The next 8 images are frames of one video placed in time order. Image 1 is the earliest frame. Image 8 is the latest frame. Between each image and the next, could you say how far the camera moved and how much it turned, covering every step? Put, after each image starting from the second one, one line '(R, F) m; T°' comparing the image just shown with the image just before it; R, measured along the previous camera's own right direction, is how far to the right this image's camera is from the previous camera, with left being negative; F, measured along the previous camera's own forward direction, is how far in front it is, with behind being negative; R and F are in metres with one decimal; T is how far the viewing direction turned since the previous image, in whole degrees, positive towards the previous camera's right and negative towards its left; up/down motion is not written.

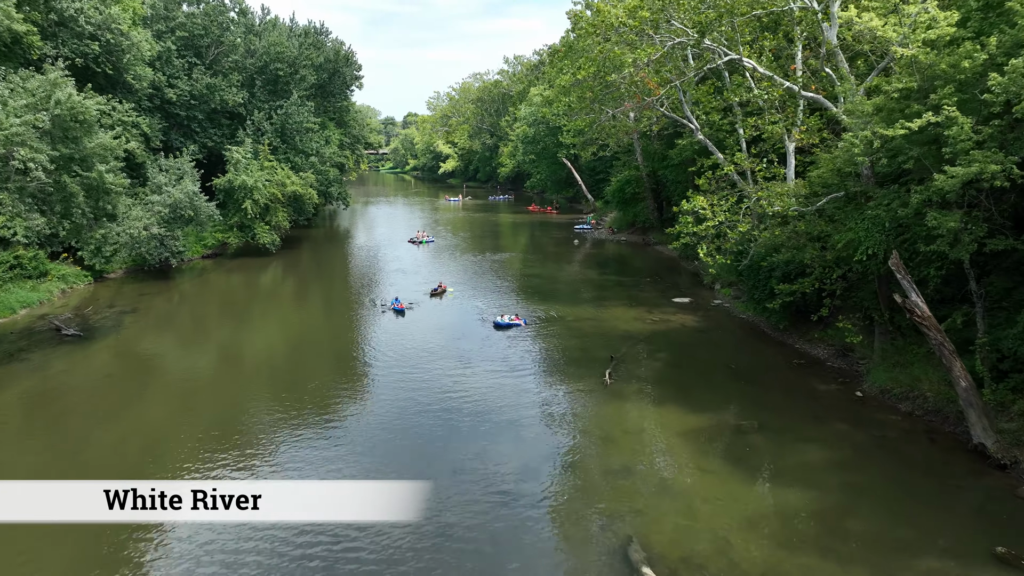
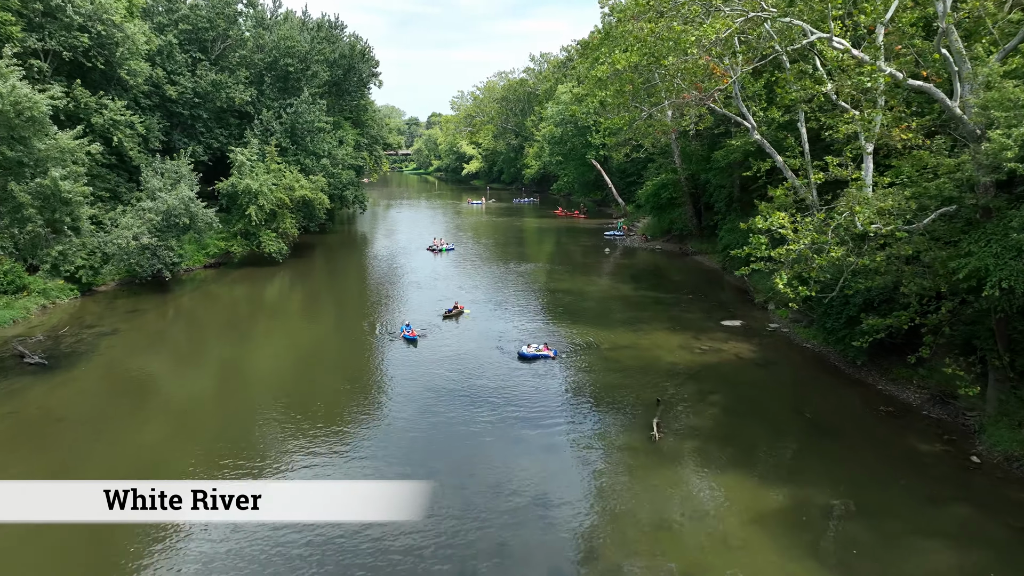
(-0.1, +3.1) m; -2°
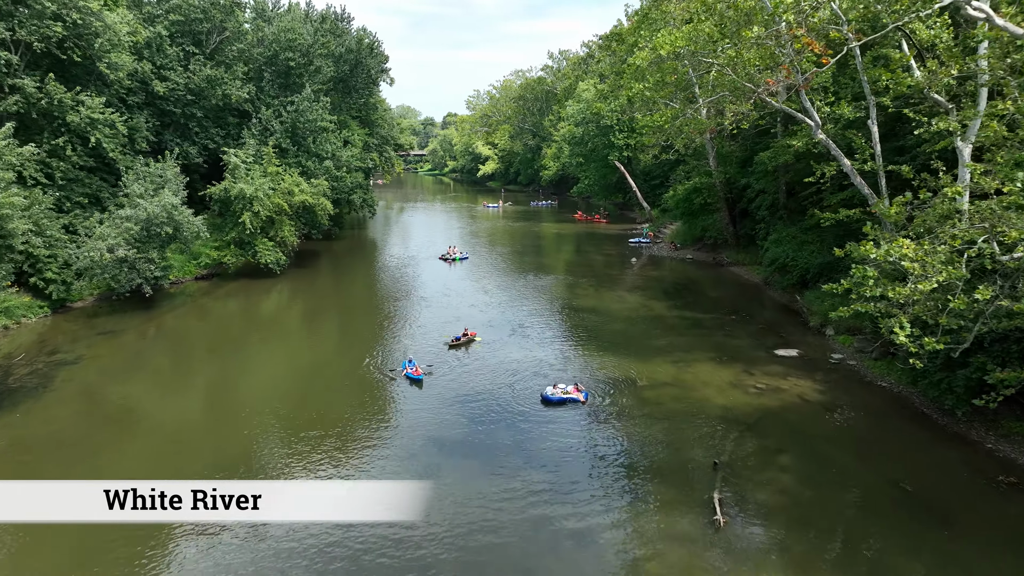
(-0.1, +3.1) m; -1°
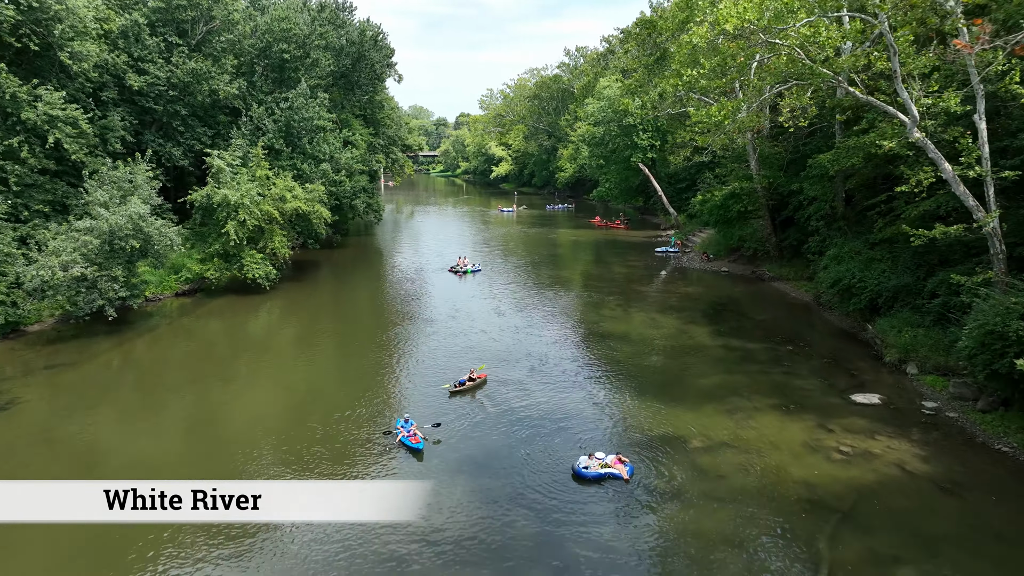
(-0.1, +3.5) m; -1°
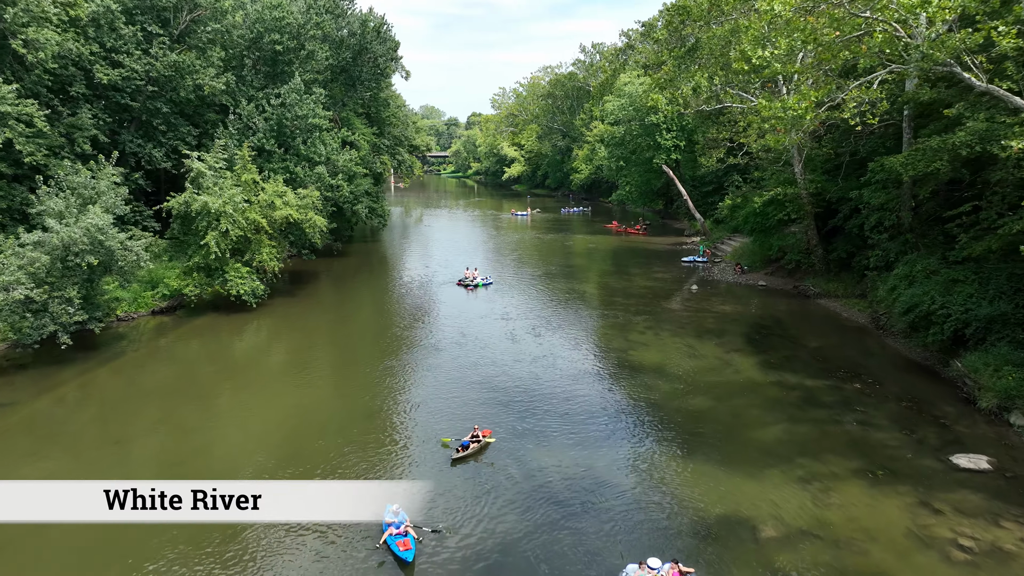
(-0.1, +3.2) m; -1°
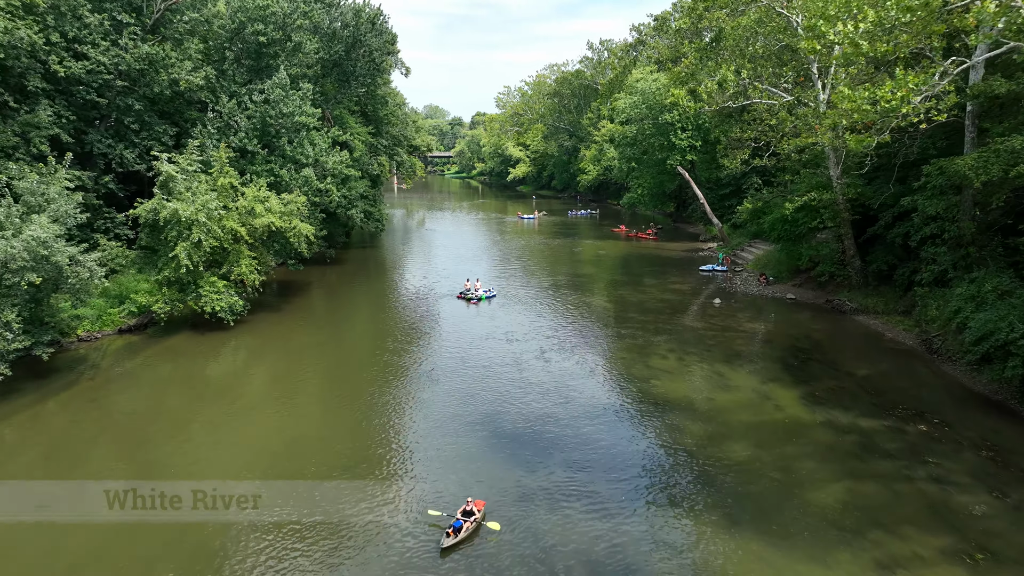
(0.0, +2.6) m; 0°
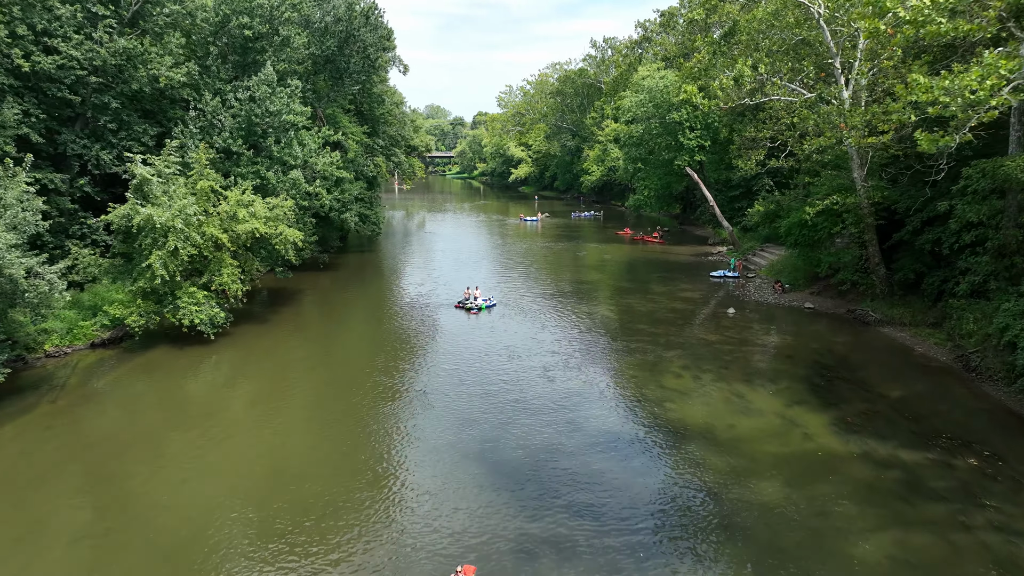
(0.0, +1.6) m; 0°
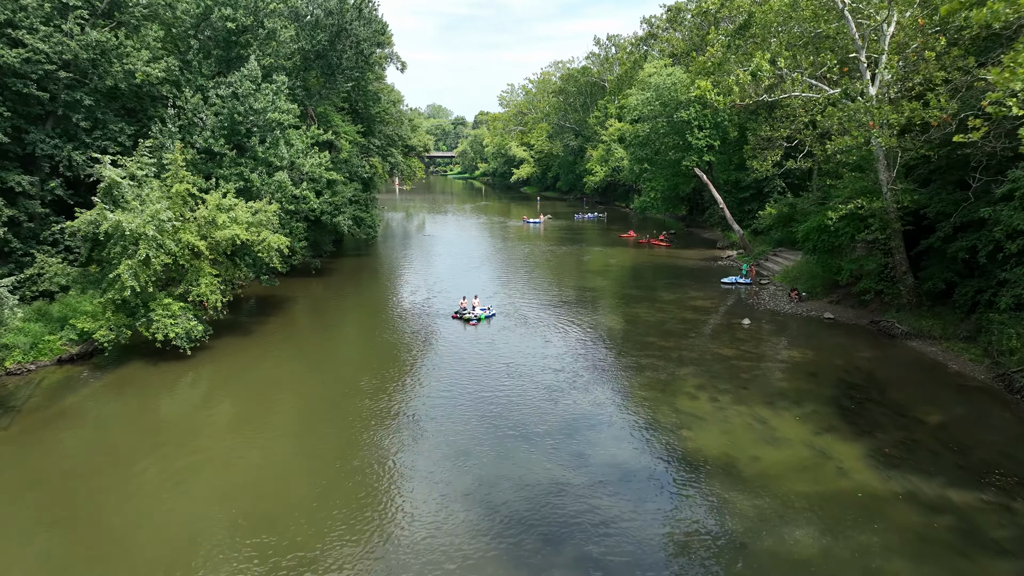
(+0.1, +1.6) m; 0°
